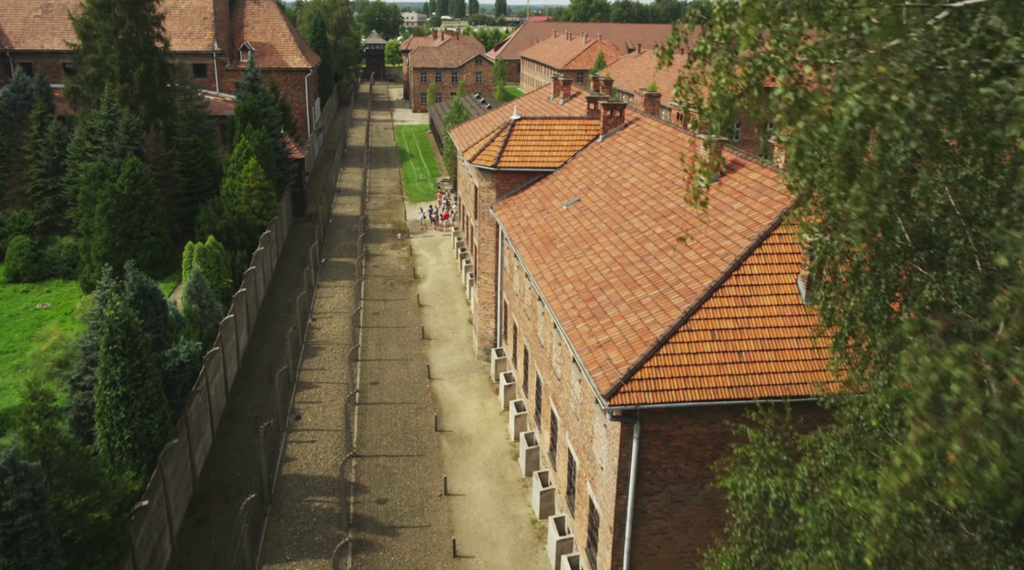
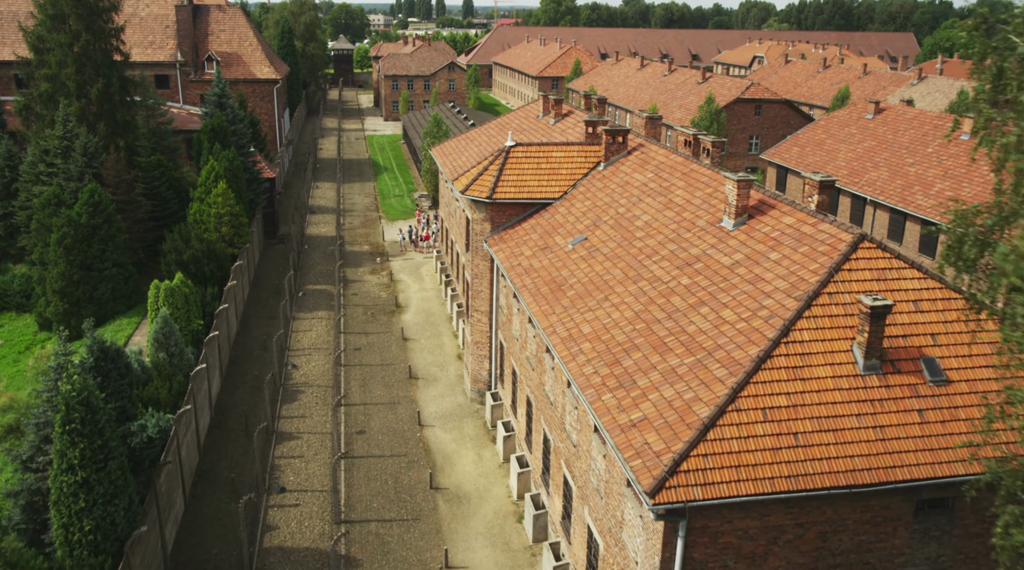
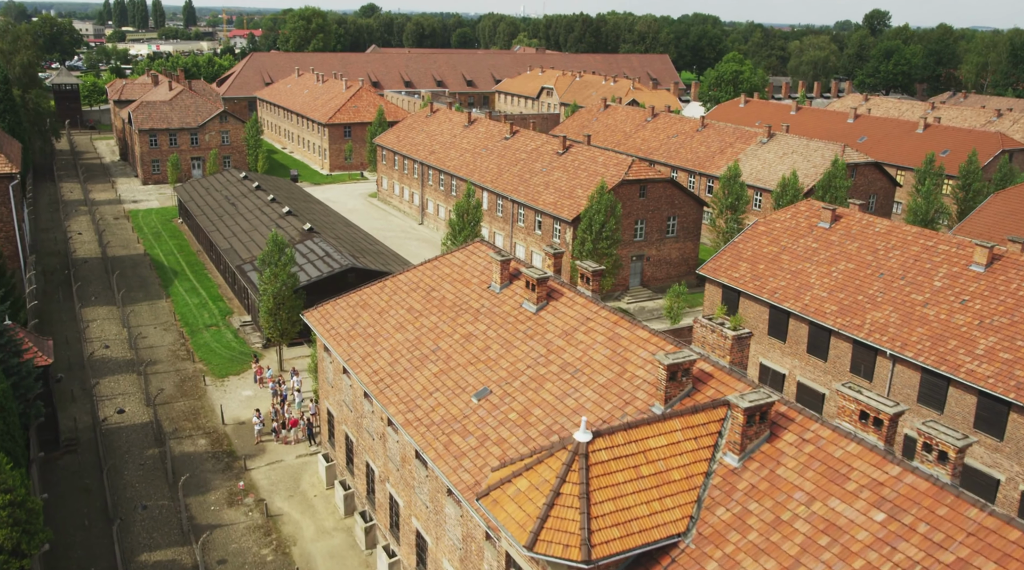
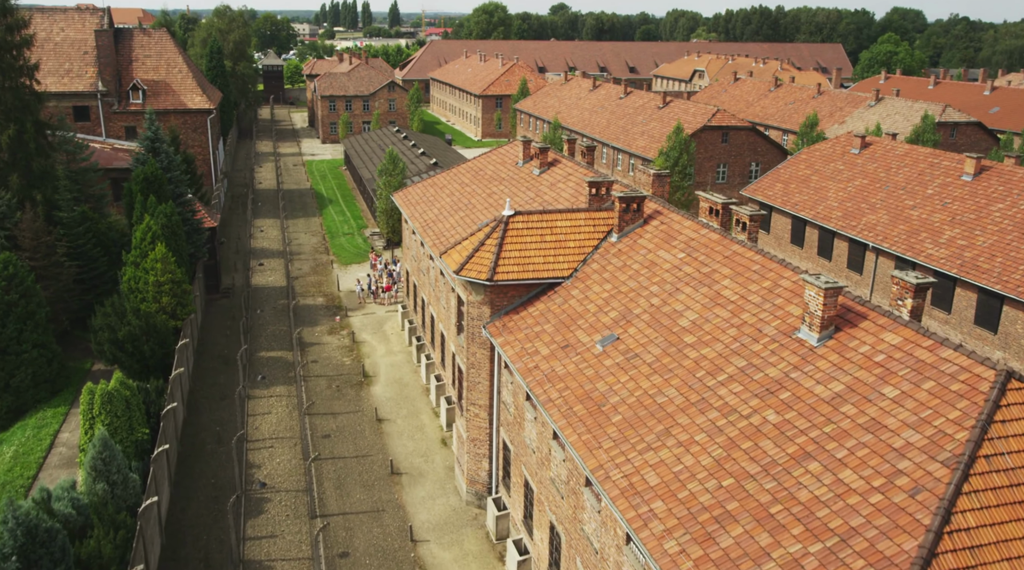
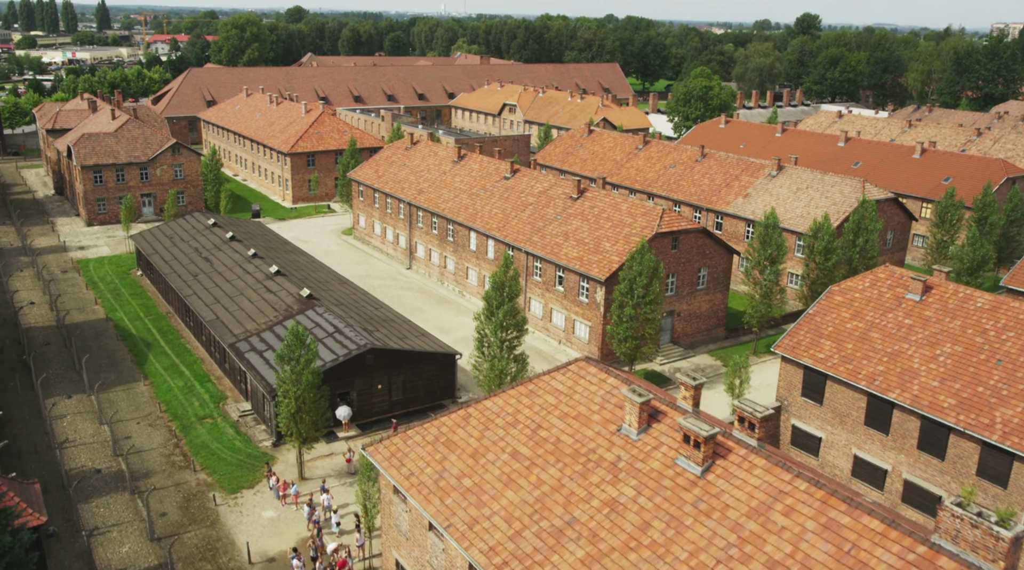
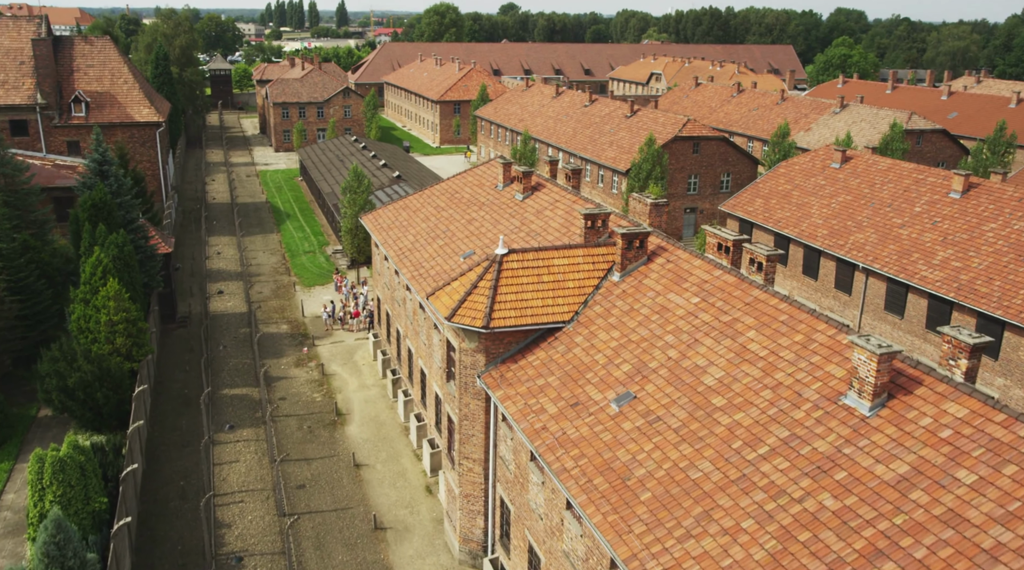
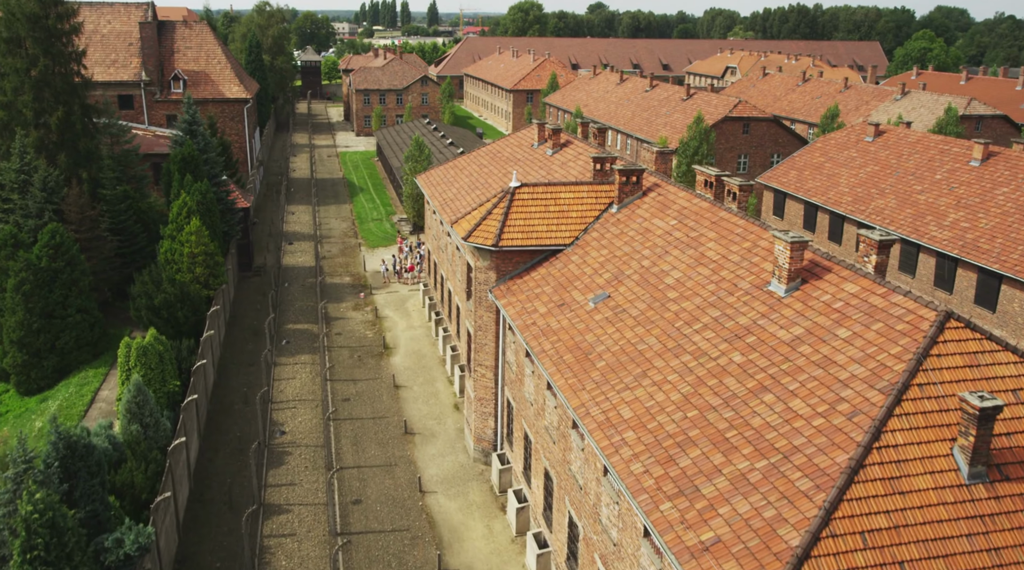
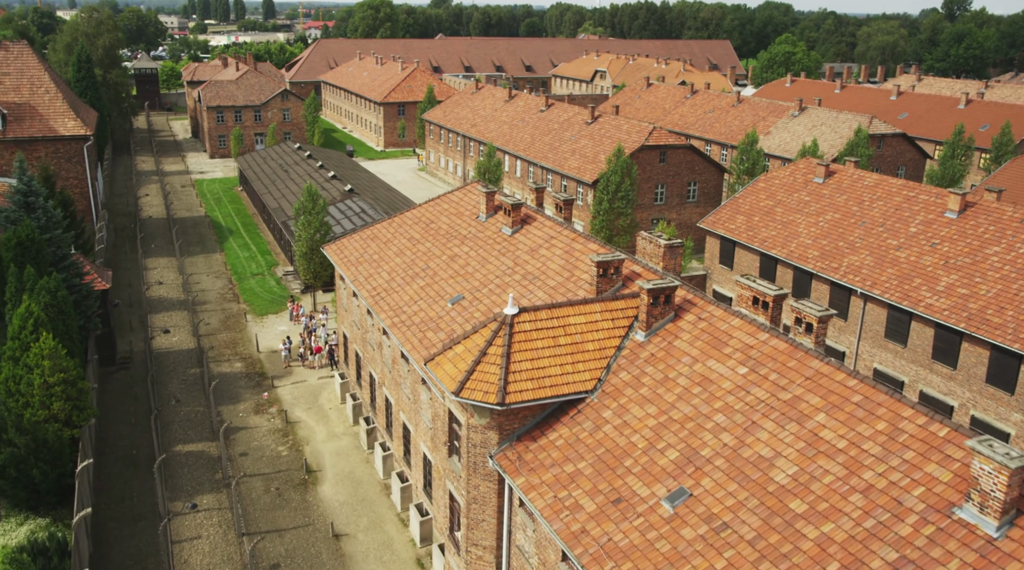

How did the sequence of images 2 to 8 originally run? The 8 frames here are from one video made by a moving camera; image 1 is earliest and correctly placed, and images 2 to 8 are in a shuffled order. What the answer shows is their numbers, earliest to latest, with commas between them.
2, 7, 4, 6, 8, 3, 5
